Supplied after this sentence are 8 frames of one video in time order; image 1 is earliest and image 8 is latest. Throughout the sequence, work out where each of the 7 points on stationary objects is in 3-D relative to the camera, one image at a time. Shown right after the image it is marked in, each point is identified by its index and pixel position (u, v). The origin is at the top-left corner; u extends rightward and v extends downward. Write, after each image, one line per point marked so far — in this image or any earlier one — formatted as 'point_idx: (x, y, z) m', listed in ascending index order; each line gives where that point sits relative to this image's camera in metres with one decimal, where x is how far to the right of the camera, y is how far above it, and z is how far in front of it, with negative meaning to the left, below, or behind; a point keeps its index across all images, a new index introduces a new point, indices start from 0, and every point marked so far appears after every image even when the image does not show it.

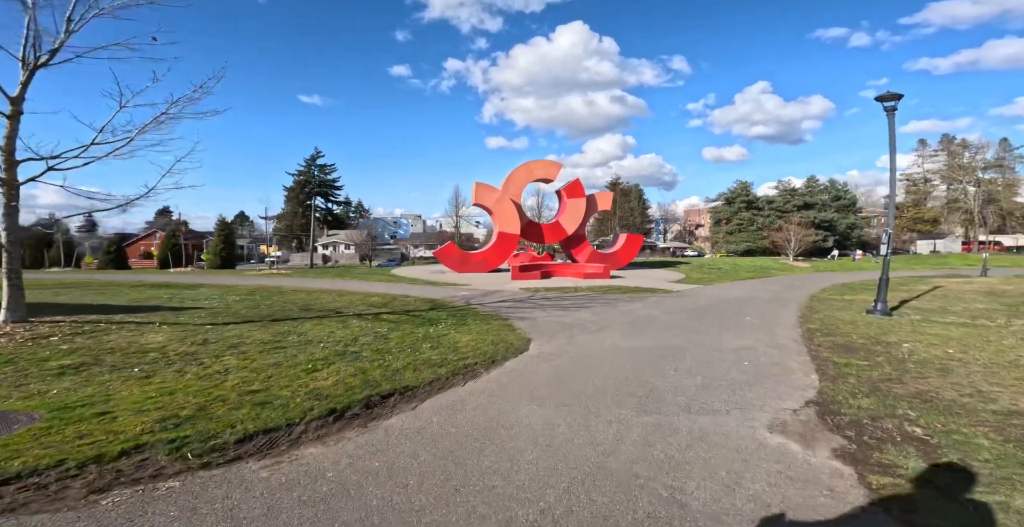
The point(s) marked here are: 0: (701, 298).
0: (+6.0, -1.1, +15.3) m
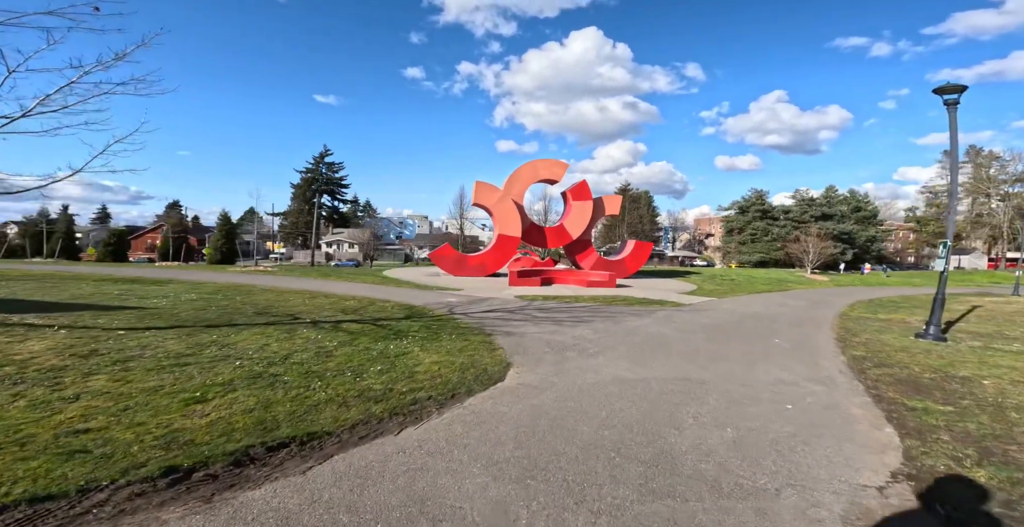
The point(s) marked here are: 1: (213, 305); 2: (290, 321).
0: (+5.8, -1.4, +13.4) m
1: (-7.8, -1.1, +12.7) m
2: (-4.7, -1.2, +10.2) m
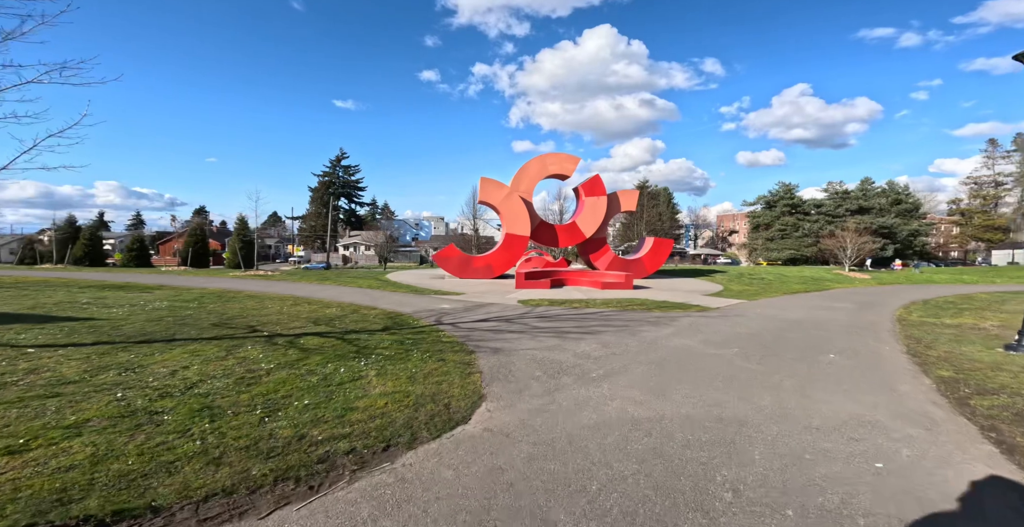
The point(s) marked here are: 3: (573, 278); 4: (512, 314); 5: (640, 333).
0: (+5.7, -1.3, +11.5) m
1: (-7.9, -1.2, +11.4) m
2: (-4.8, -1.3, +8.7) m
3: (+2.5, -0.6, +19.3) m
4: (0.0, -1.2, +11.3) m
5: (+2.4, -1.3, +9.1) m
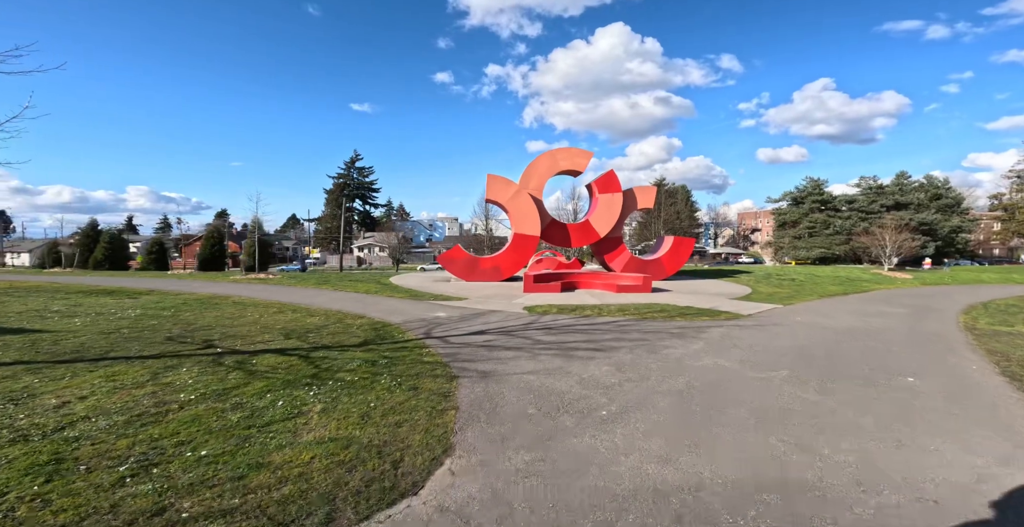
0: (+5.8, -1.3, +9.8) m
1: (-7.8, -1.3, +10.2) m
2: (-4.9, -1.3, +7.4) m
3: (+2.8, -0.6, +17.8) m
4: (0.0, -1.2, +9.8) m
5: (+2.4, -1.3, +7.6) m
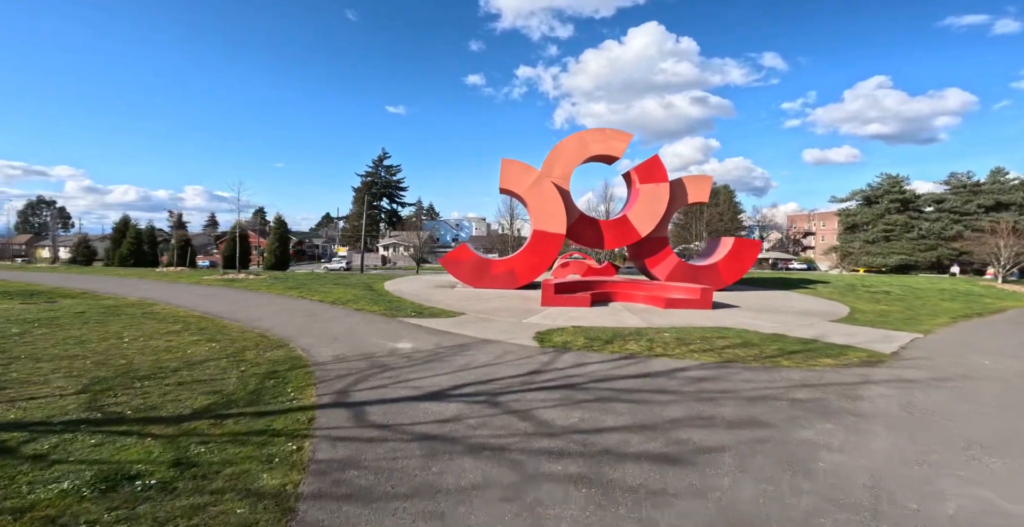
0: (+5.6, -1.5, +5.4) m
1: (-7.9, -1.2, +6.6) m
2: (-5.1, -1.3, +3.7) m
3: (+3.2, -0.8, +13.5) m
4: (-0.1, -1.3, +5.8) m
5: (+2.1, -1.4, +3.3) m
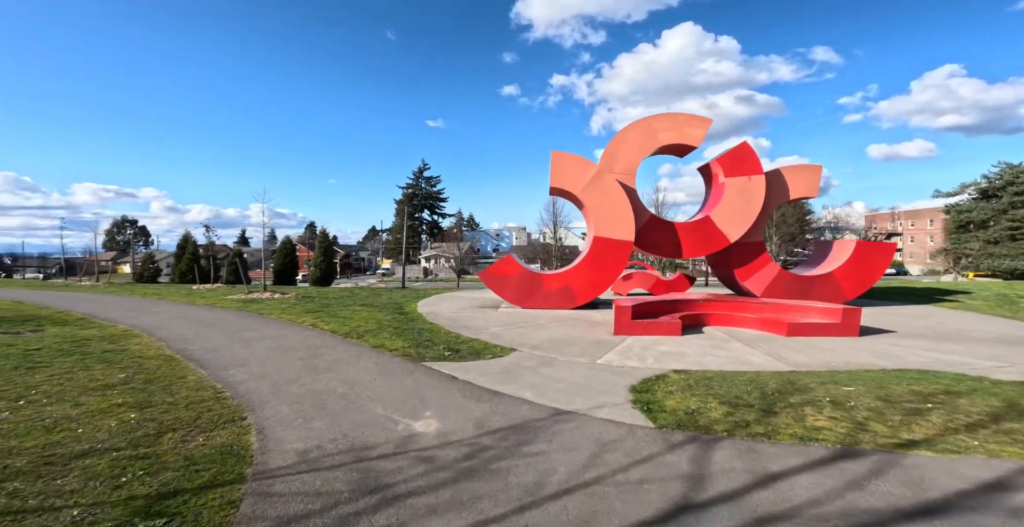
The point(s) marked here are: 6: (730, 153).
0: (+6.3, -1.6, +2.0) m
1: (-7.1, -1.5, +4.4) m
2: (-4.6, -1.5, +1.2) m
3: (+4.5, -1.0, +10.3) m
4: (+0.6, -1.5, +2.8) m
5: (+2.6, -1.5, +0.2) m
6: (+5.9, +3.1, +12.7) m
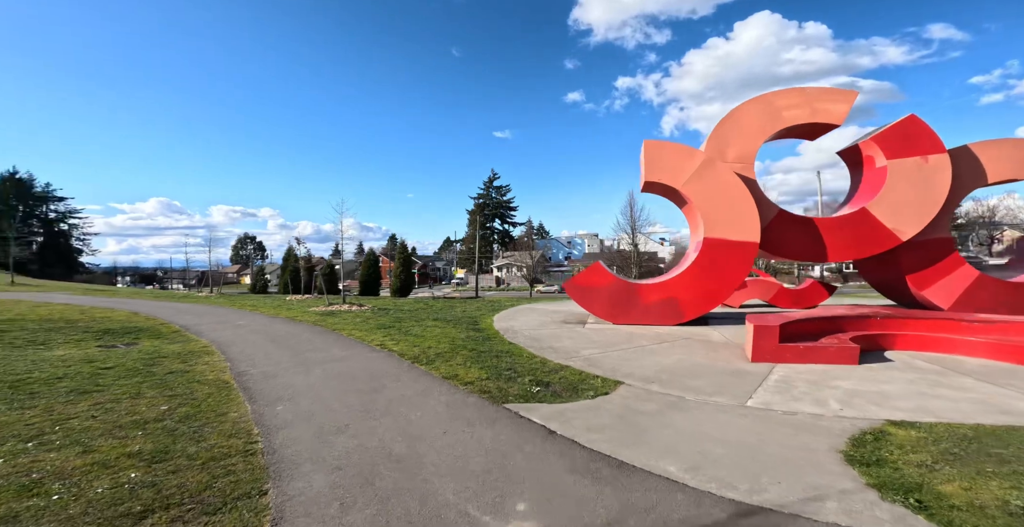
0: (+6.7, -1.5, -0.8) m
1: (-6.2, -1.7, +3.6) m
2: (-4.1, -1.6, +0.1) m
3: (+6.2, -1.1, +7.8) m
4: (+1.2, -1.5, +0.9) m
5: (+2.8, -1.4, -1.9) m
6: (+7.9, +3.0, +10.0) m
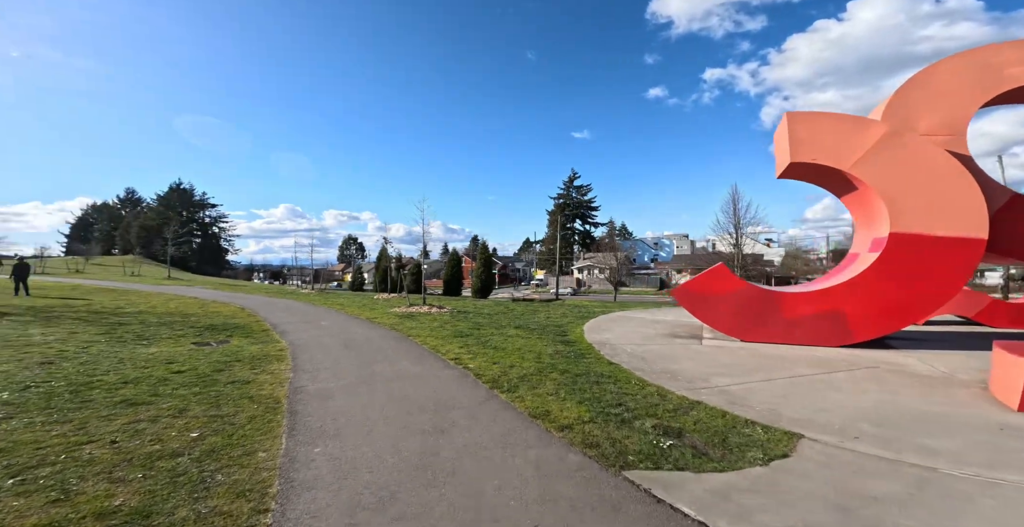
0: (+6.6, -1.5, -3.7) m
1: (-5.4, -1.7, +2.7) m
2: (-4.0, -1.6, -1.1) m
3: (+7.4, -1.2, +4.8) m
4: (+1.4, -1.5, -1.1) m
5: (+2.5, -1.4, -4.2) m
6: (+9.5, +2.9, +6.8) m
